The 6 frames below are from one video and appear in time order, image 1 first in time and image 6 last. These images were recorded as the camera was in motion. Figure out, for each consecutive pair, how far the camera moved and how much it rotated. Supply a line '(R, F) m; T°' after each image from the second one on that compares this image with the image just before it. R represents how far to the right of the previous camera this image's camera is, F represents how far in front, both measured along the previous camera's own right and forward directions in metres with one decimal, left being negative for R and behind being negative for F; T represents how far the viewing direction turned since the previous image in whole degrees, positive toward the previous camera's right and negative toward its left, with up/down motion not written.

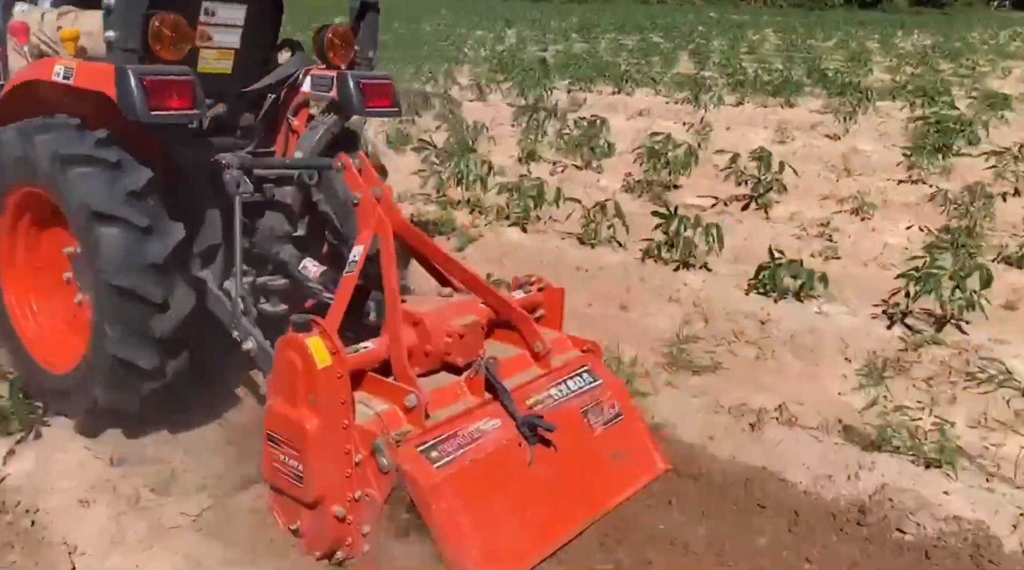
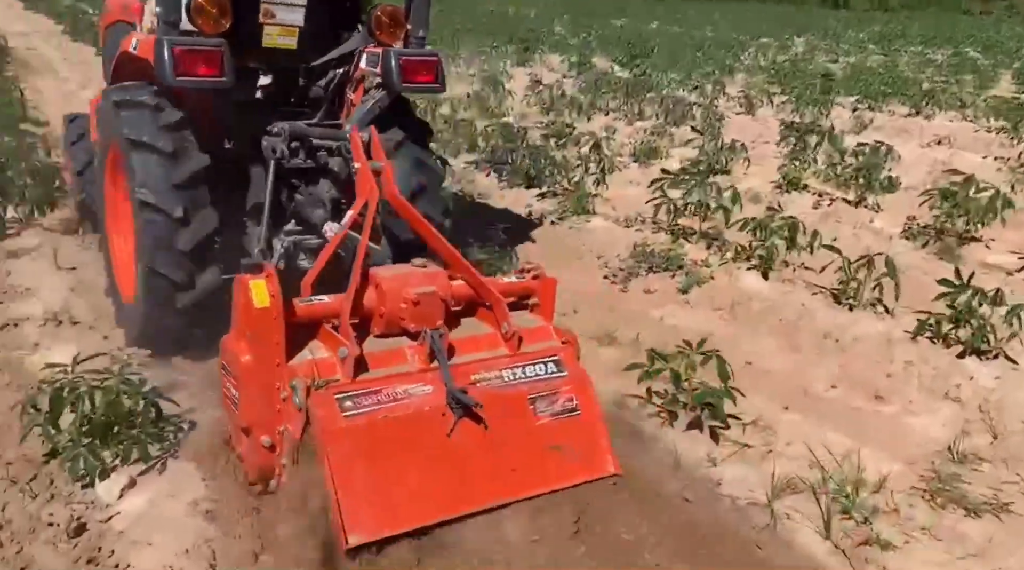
(+0.1, +0.8) m; -16°
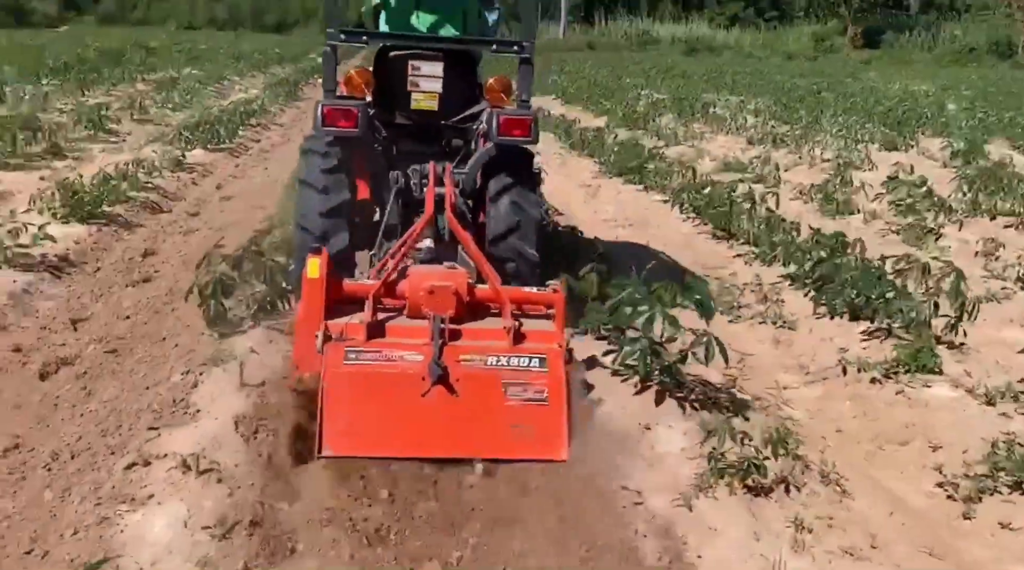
(+0.3, +1.4) m; -22°
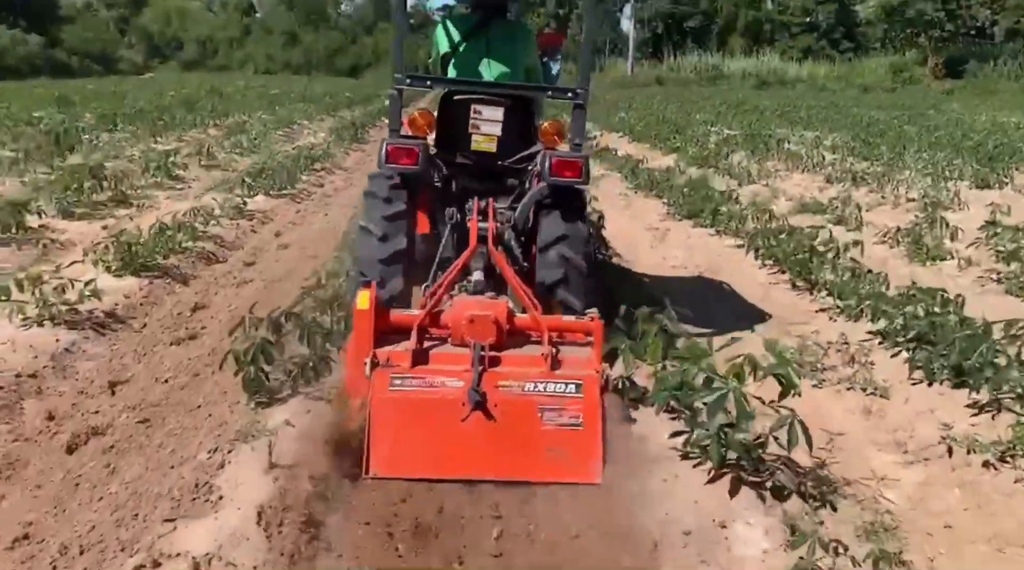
(+0.1, +0.4) m; -4°
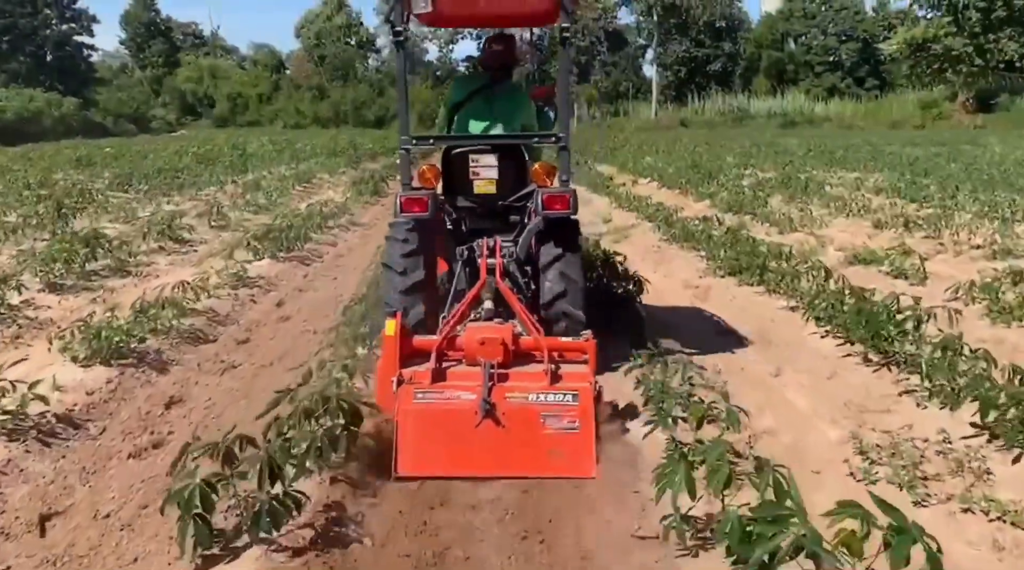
(0.0, +1.1) m; -2°
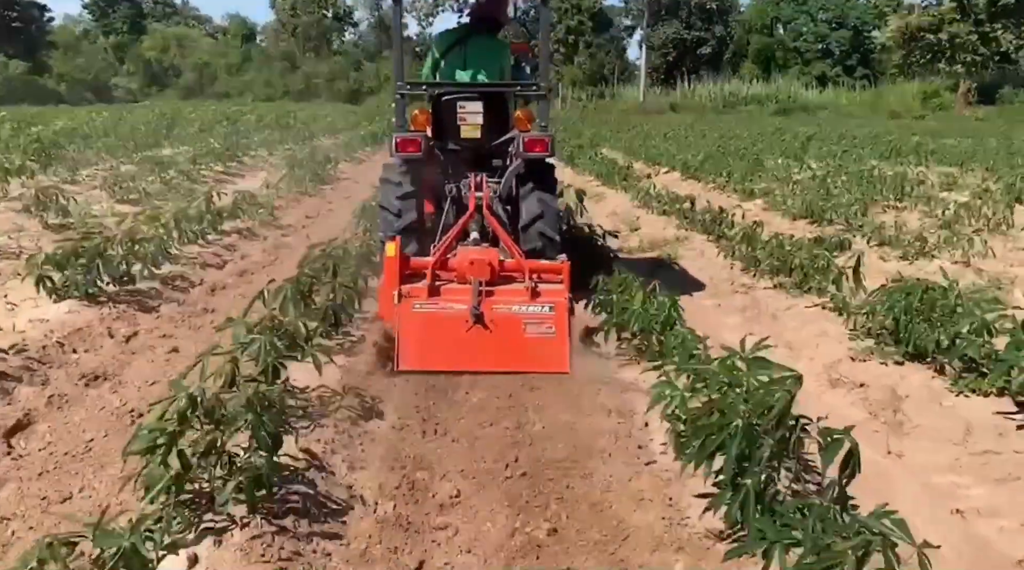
(-0.1, +5.1) m; +1°
